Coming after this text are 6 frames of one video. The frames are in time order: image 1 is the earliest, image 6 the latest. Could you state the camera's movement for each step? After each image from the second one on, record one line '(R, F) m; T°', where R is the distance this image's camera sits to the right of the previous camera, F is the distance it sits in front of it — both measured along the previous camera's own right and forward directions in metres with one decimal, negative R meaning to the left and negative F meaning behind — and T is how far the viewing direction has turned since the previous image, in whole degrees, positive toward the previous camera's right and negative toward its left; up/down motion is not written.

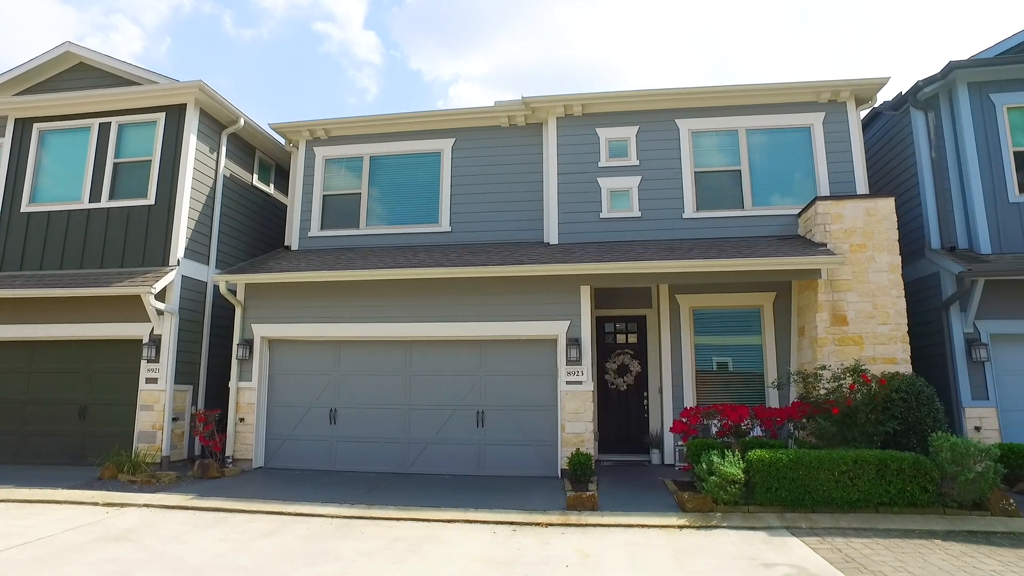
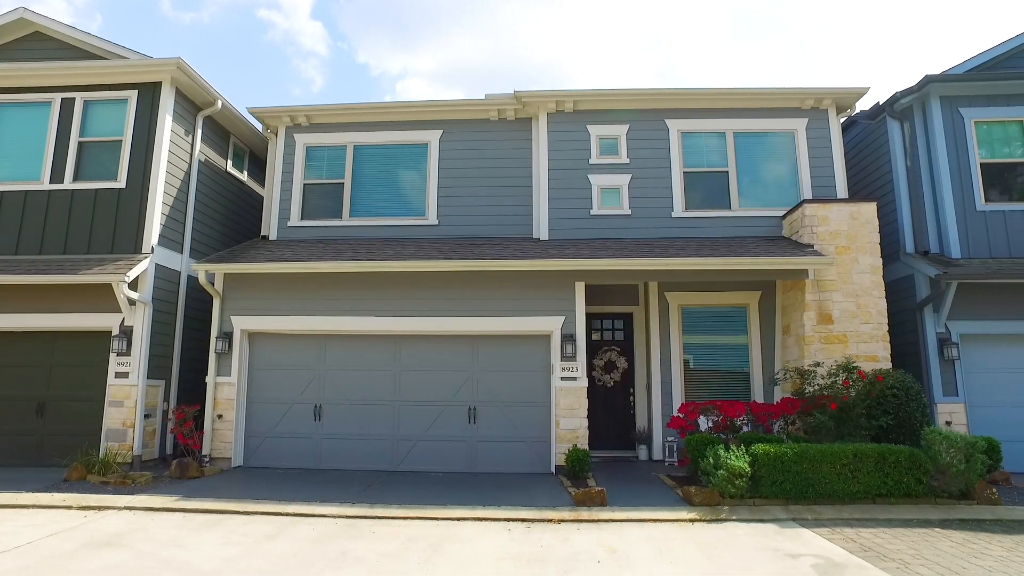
(-0.7, +0.1) m; +5°
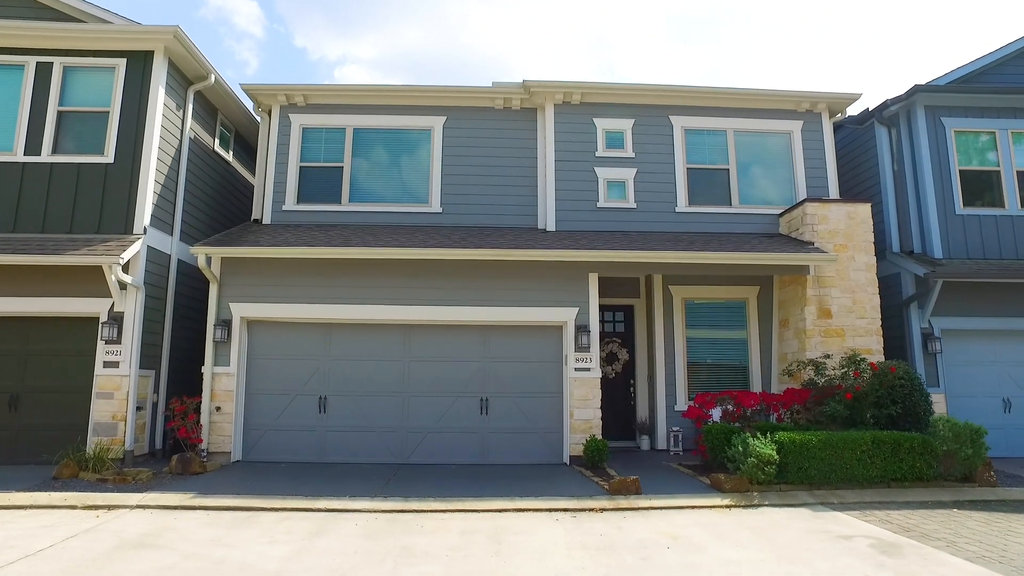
(-1.1, +0.1) m; +6°
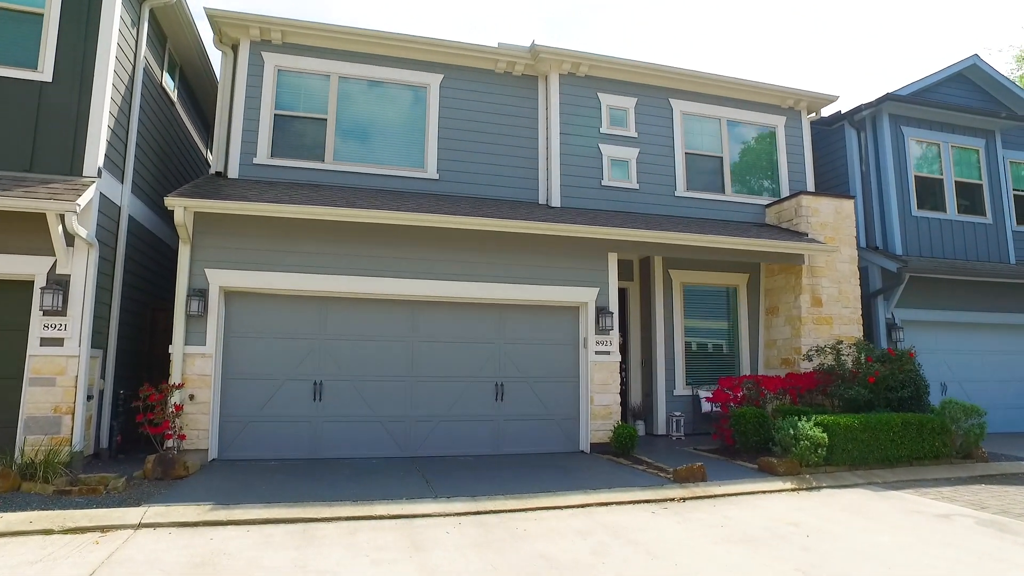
(-2.1, +0.9) m; +13°
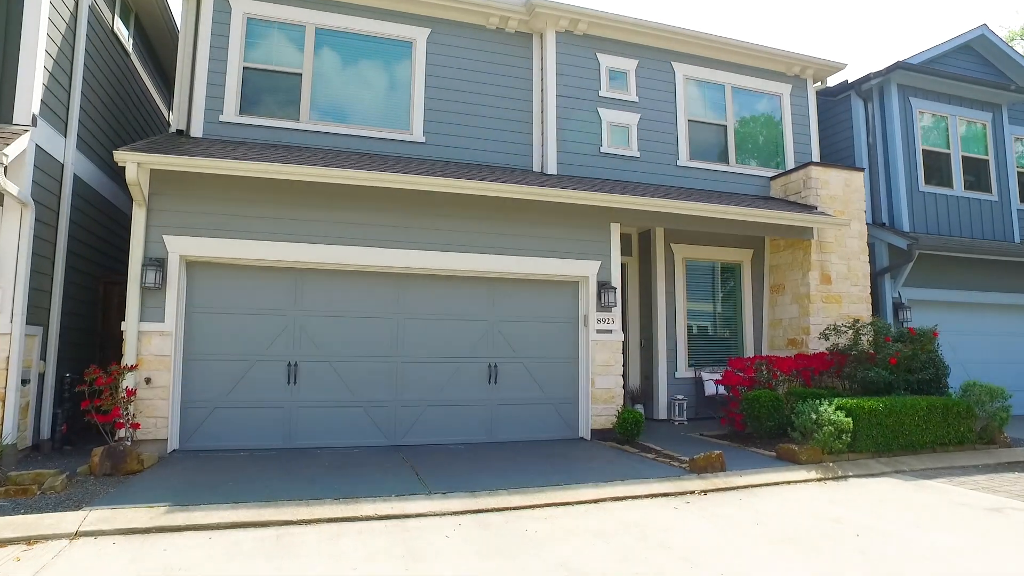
(-0.2, +0.7) m; +2°
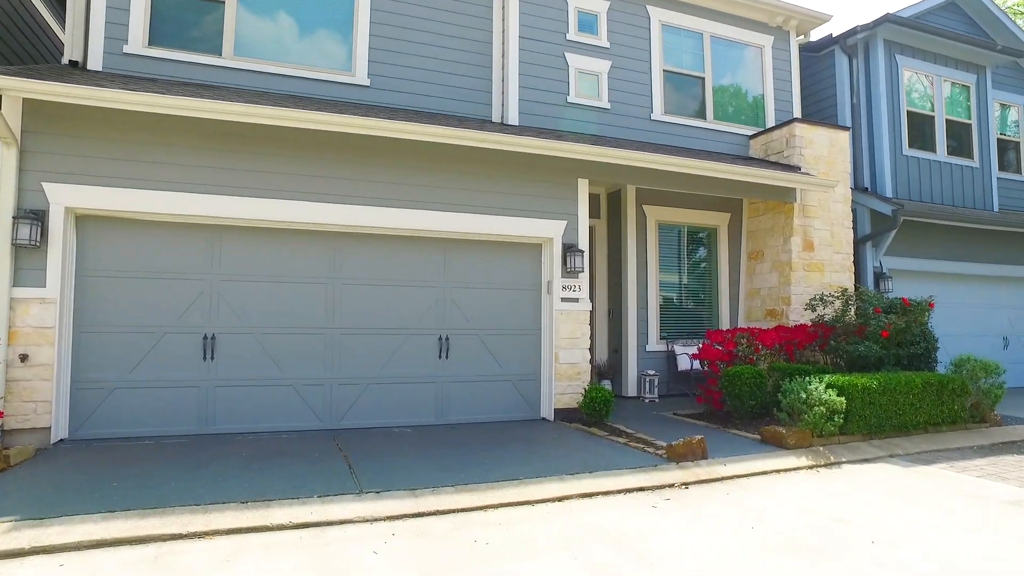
(+0.1, +0.9) m; +3°
